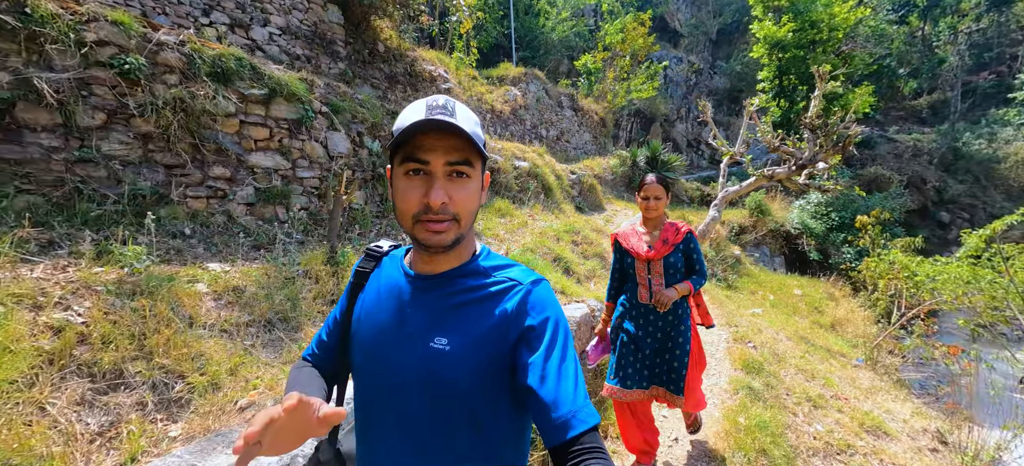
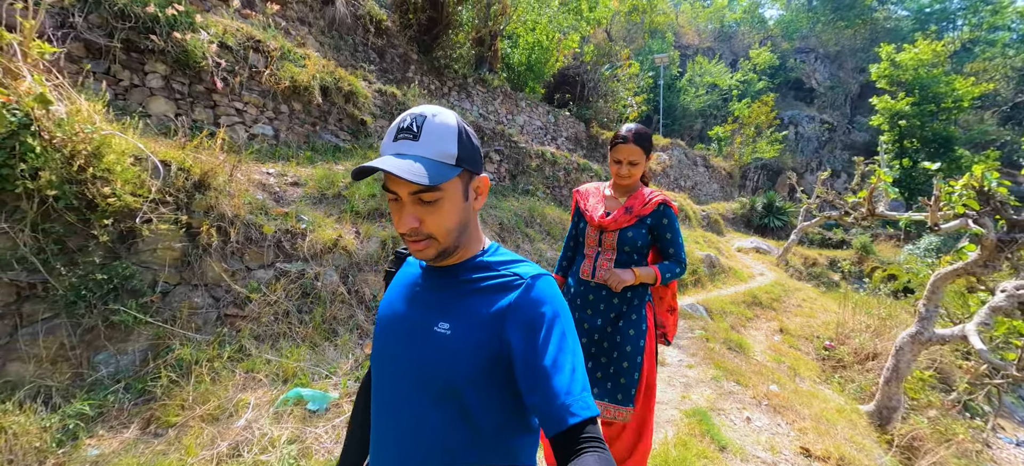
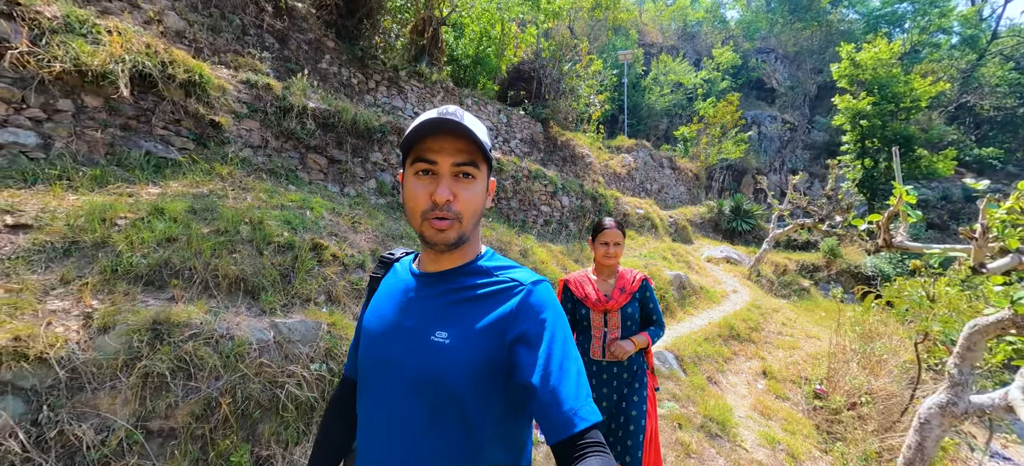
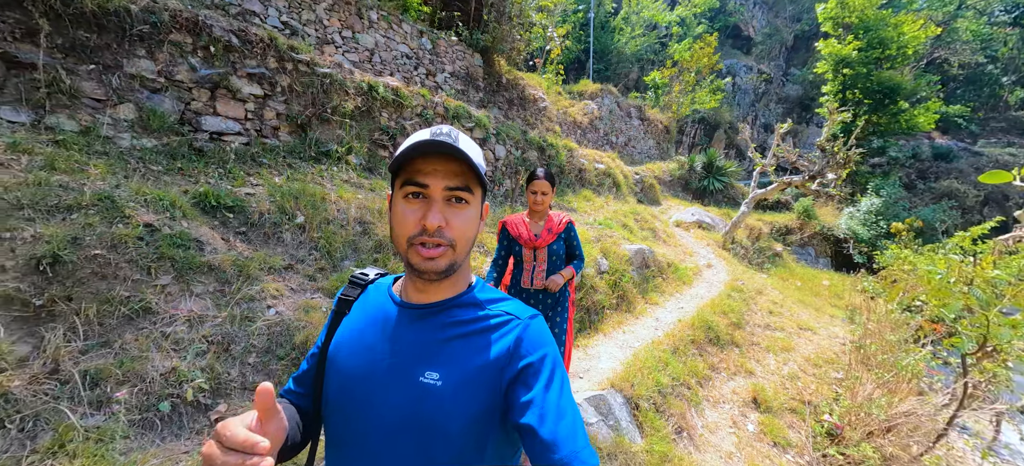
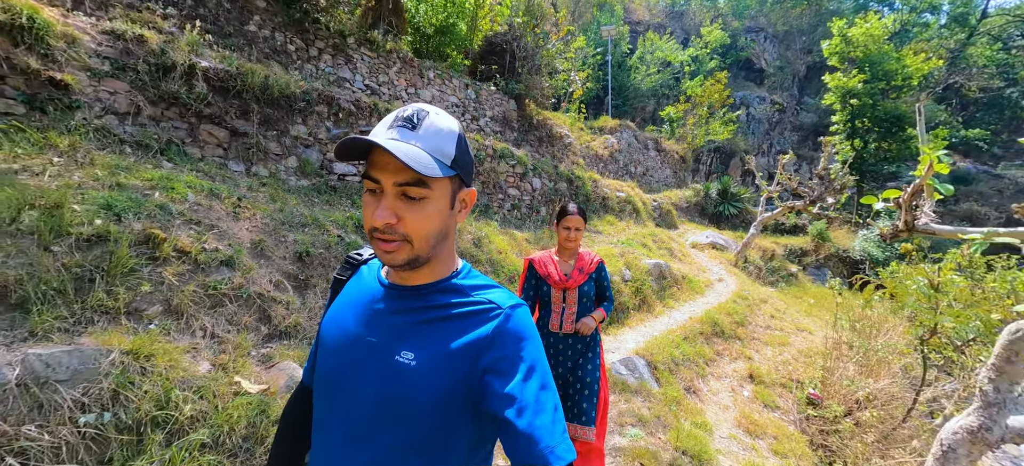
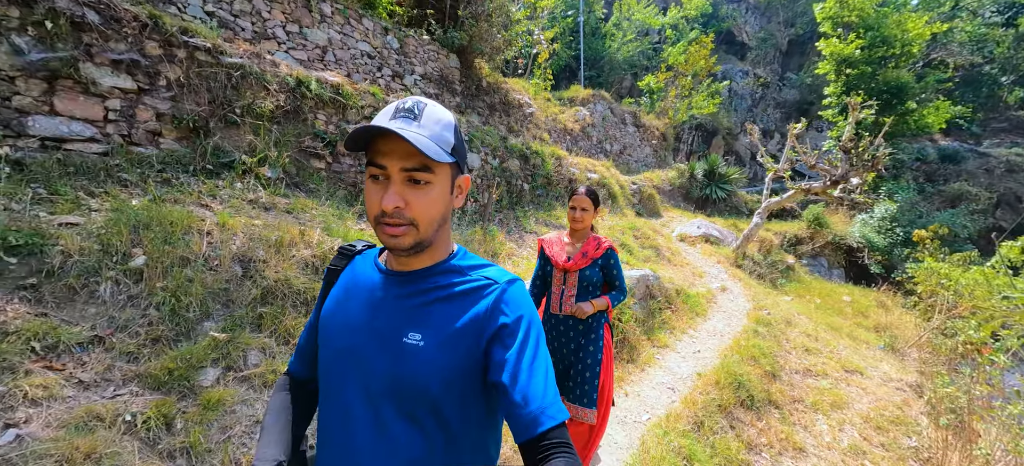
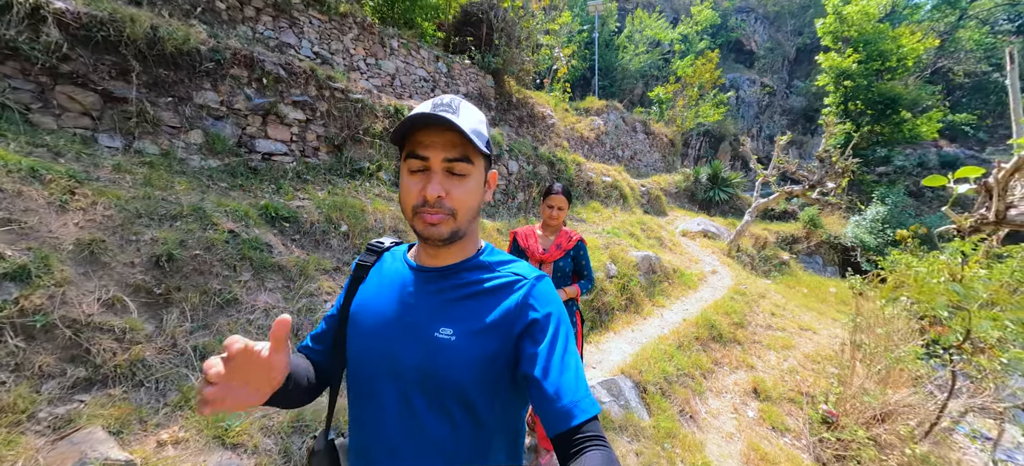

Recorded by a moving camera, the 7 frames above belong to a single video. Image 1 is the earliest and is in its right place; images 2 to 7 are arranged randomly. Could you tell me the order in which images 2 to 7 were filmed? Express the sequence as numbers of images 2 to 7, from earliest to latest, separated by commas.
6, 4, 7, 5, 3, 2
